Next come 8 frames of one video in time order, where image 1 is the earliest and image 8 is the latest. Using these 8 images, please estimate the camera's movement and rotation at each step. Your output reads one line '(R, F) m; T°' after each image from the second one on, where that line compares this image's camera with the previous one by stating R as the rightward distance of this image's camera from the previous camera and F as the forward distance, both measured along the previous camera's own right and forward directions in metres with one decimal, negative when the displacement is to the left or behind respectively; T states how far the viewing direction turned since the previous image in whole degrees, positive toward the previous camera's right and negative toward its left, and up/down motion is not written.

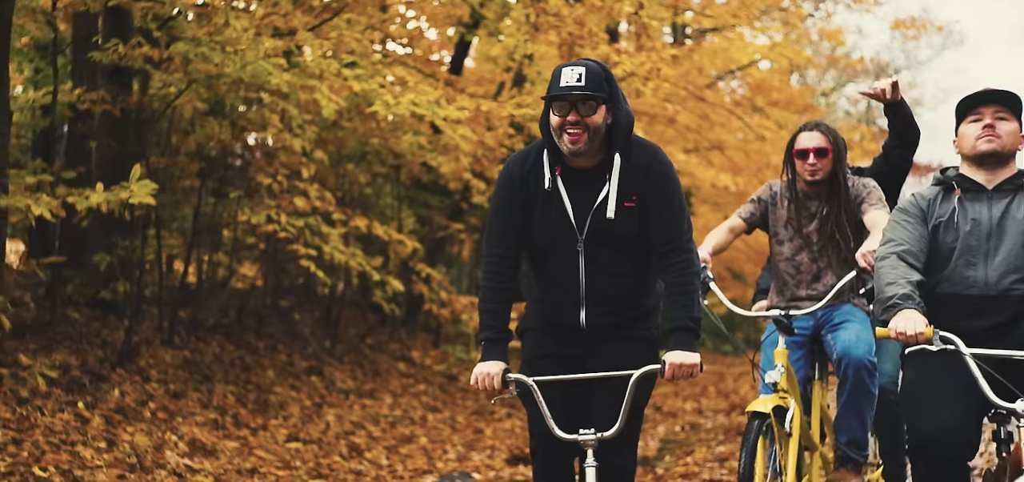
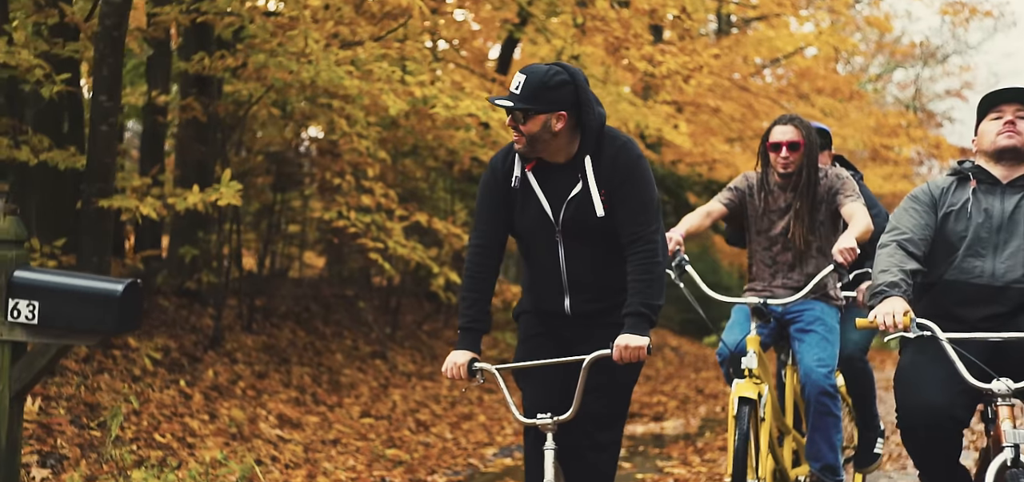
(-0.1, -0.9) m; -2°
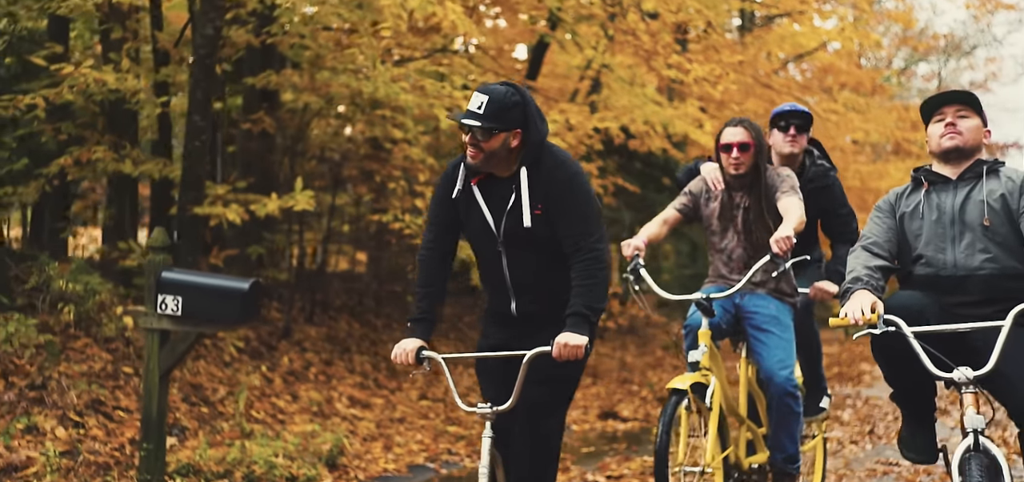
(-0.2, -1.1) m; -1°
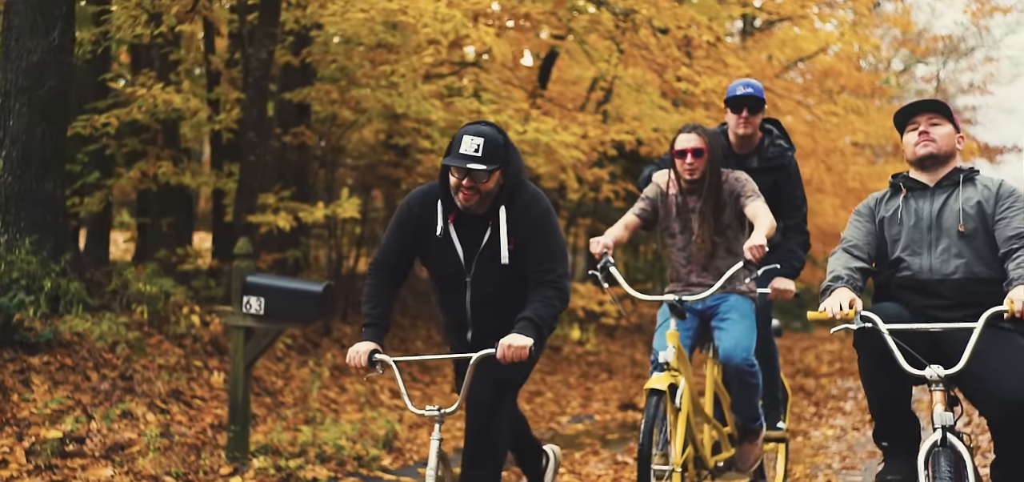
(-0.3, -0.9) m; 0°
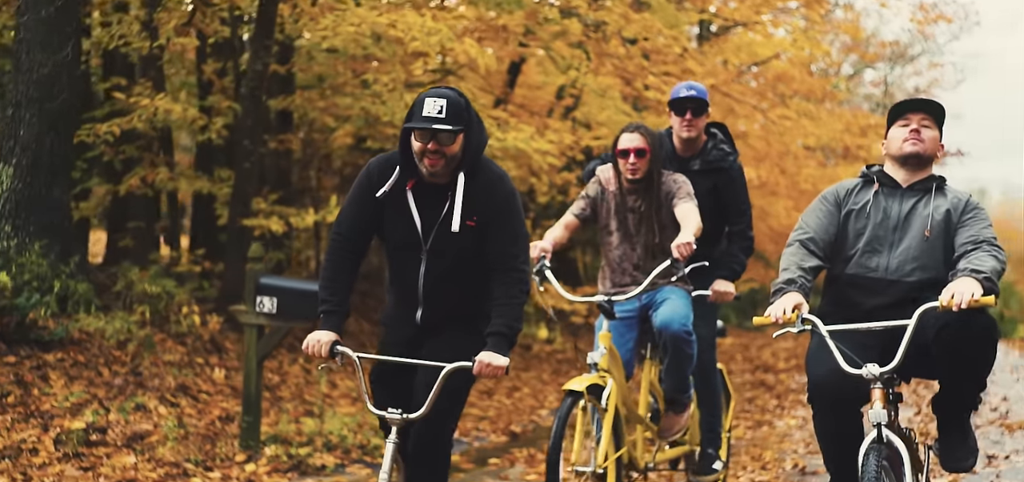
(-0.3, -0.6) m; +2°
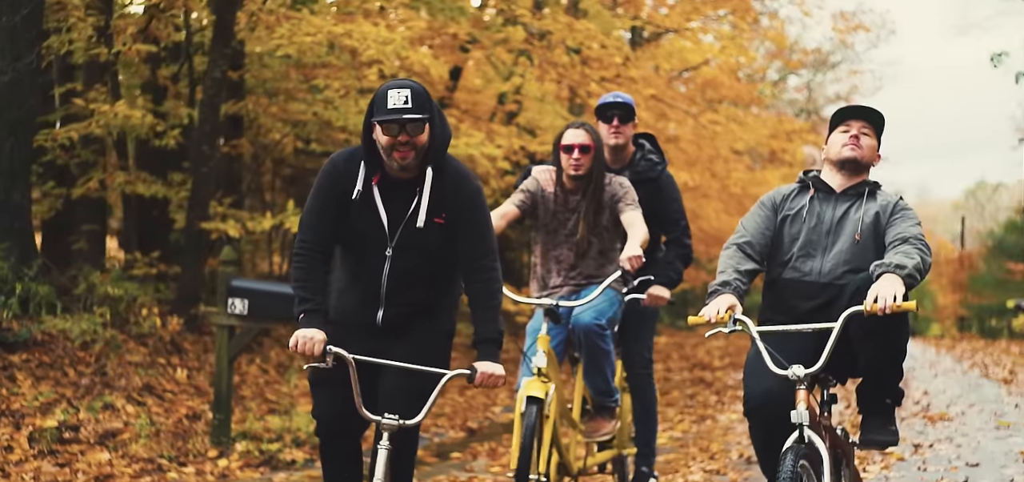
(-0.2, -0.3) m; +4°
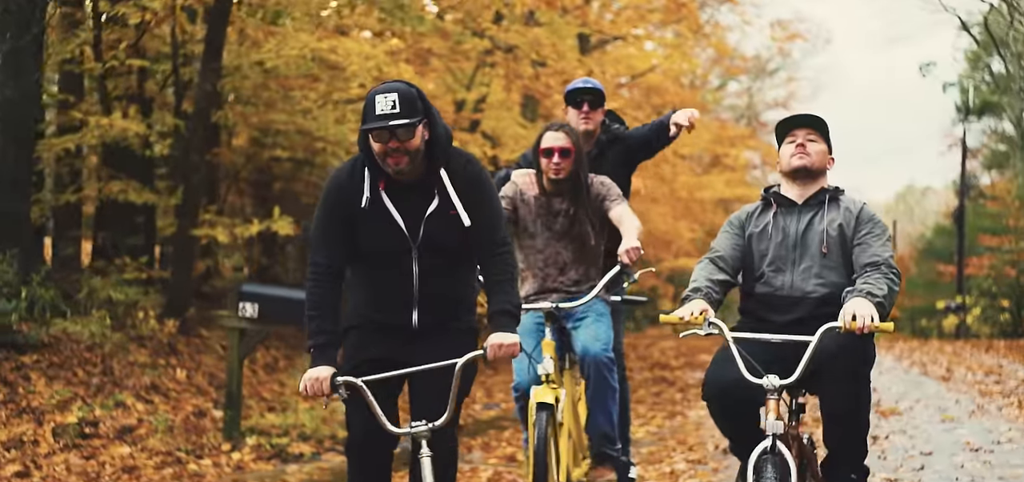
(-0.4, -0.6) m; +3°
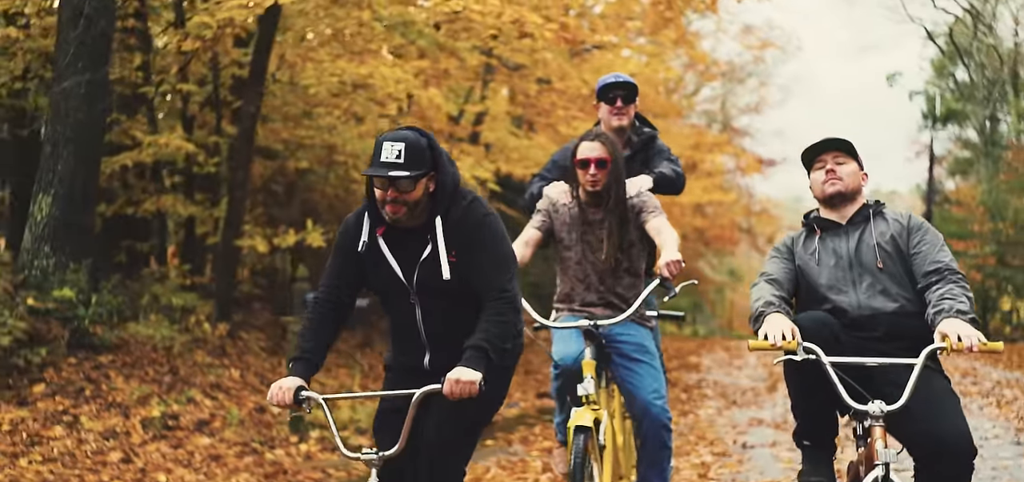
(-0.6, -1.0) m; +2°
